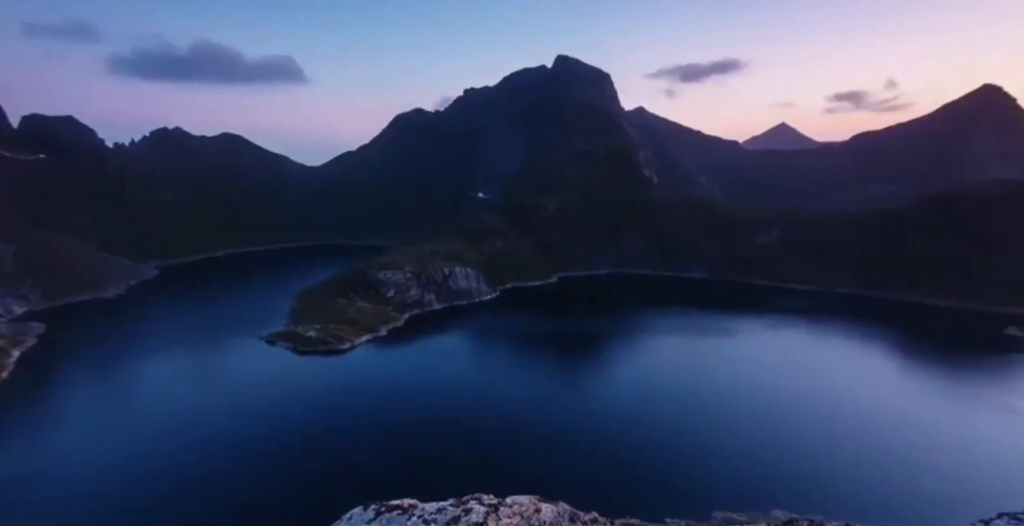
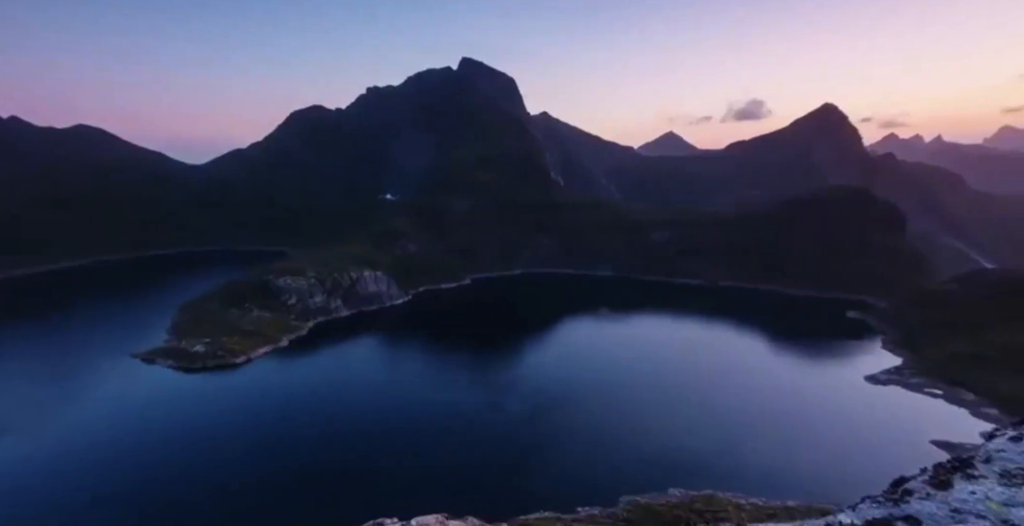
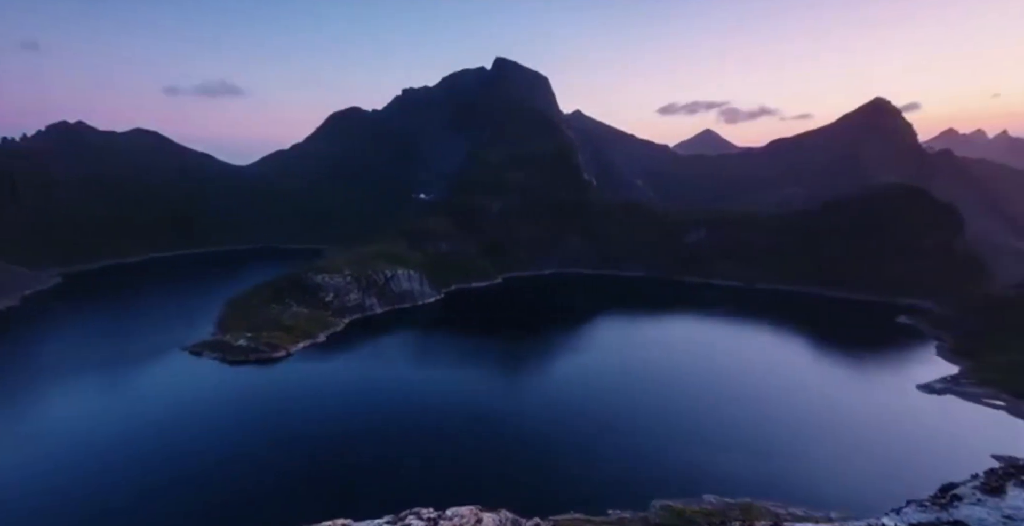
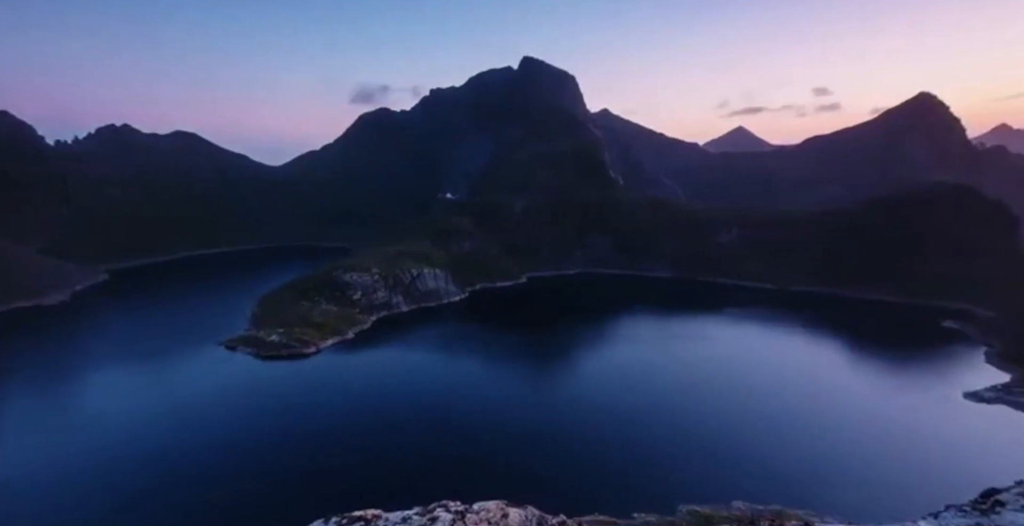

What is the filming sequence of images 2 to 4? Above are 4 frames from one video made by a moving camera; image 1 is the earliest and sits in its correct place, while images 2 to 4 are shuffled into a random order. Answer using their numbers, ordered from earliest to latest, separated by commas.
4, 3, 2
